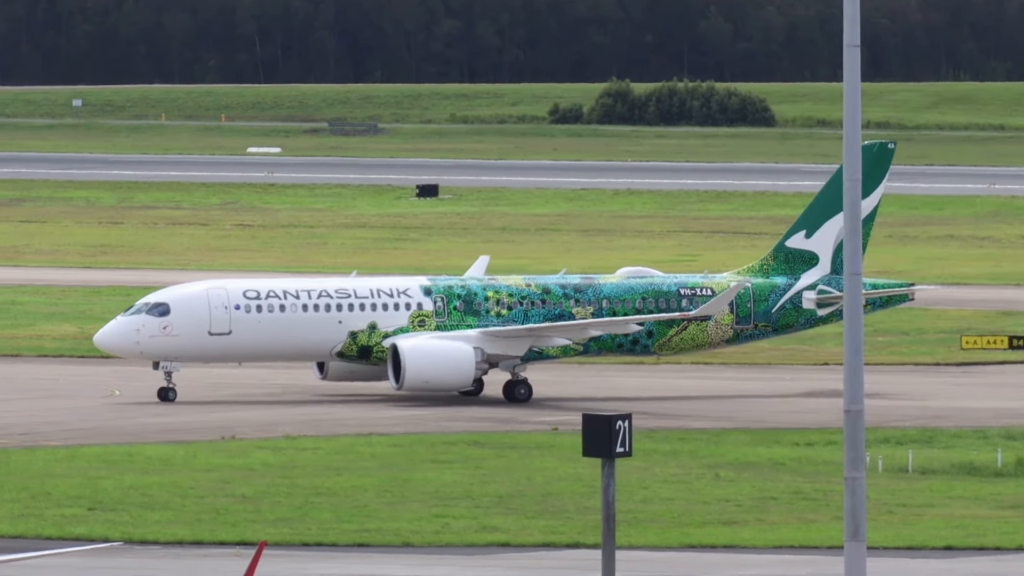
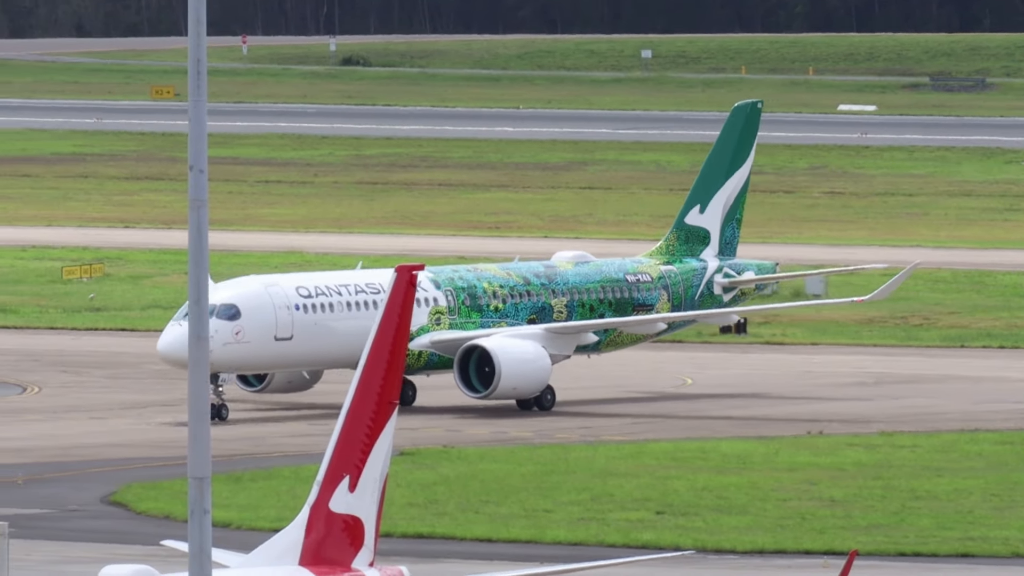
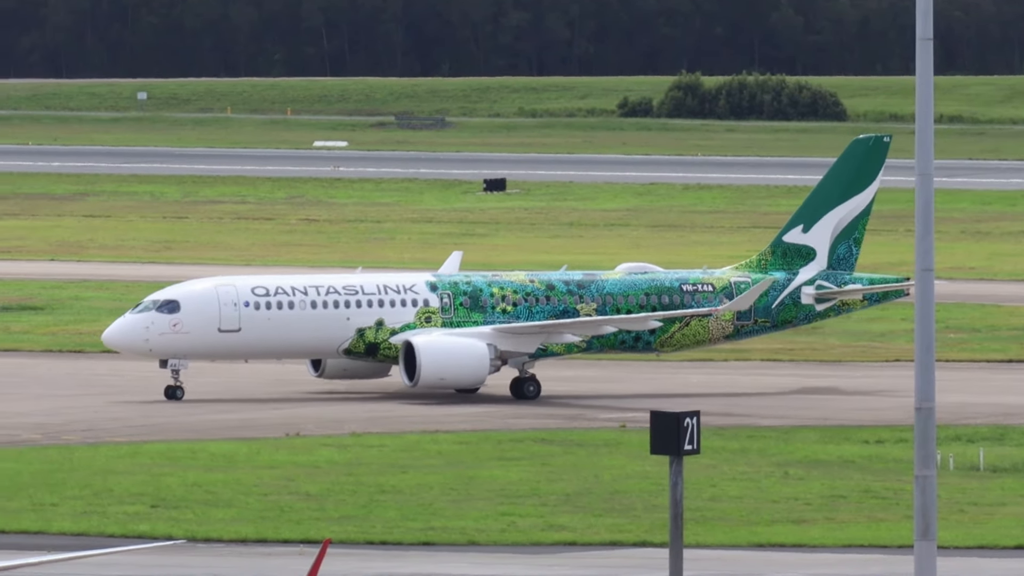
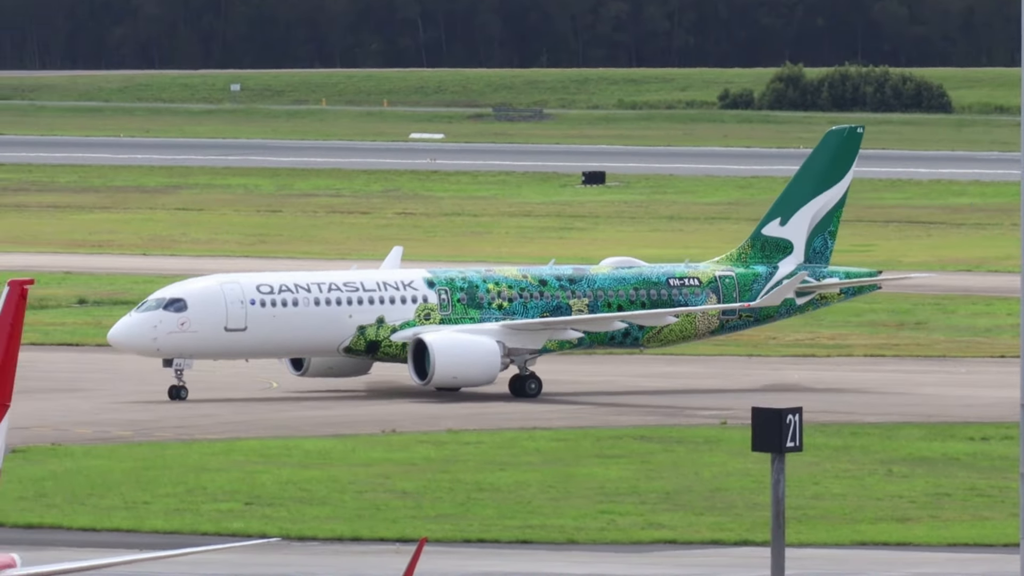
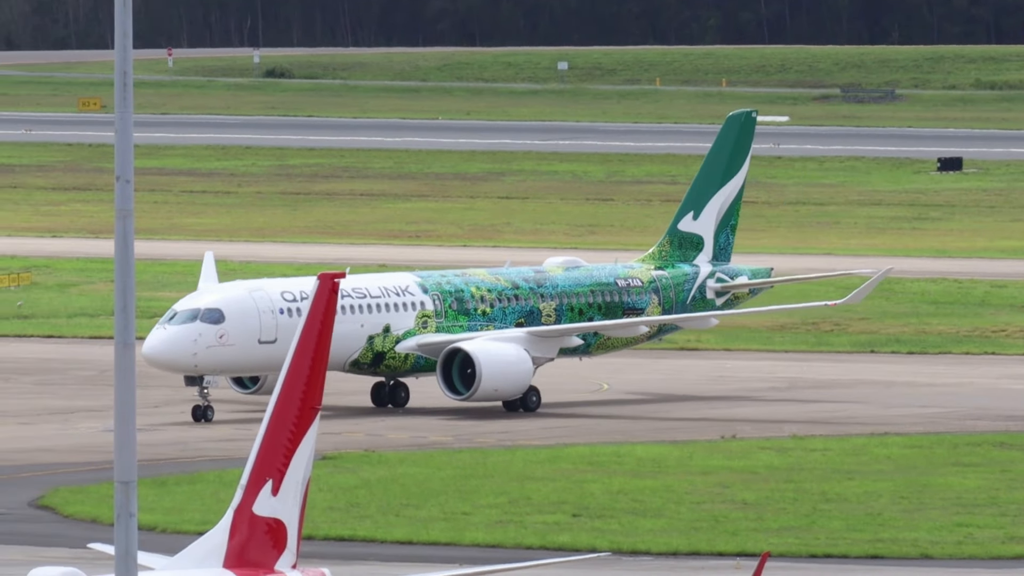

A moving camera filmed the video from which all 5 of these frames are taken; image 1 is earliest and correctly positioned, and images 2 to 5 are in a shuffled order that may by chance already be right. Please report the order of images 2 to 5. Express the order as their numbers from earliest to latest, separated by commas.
3, 4, 5, 2
